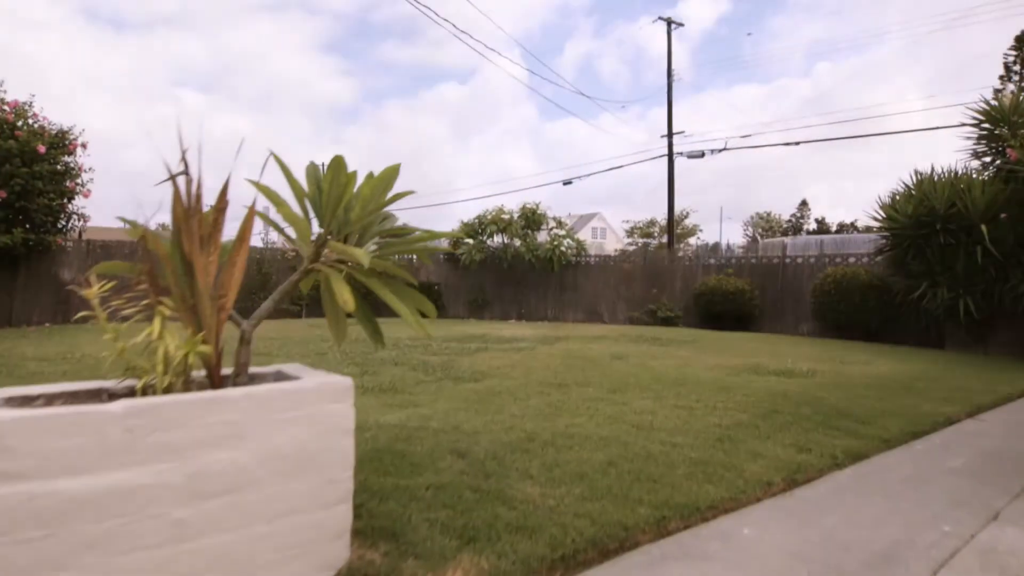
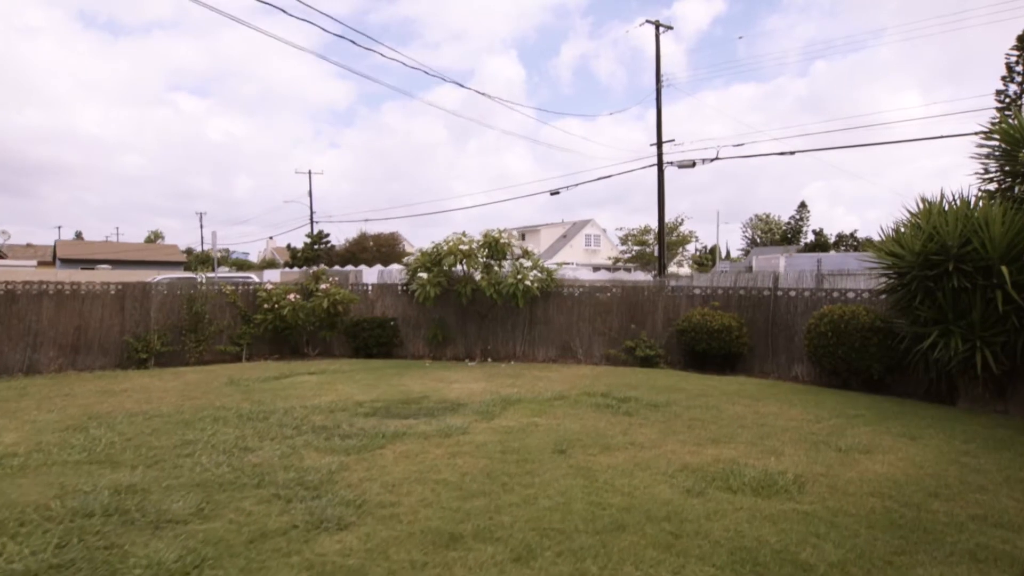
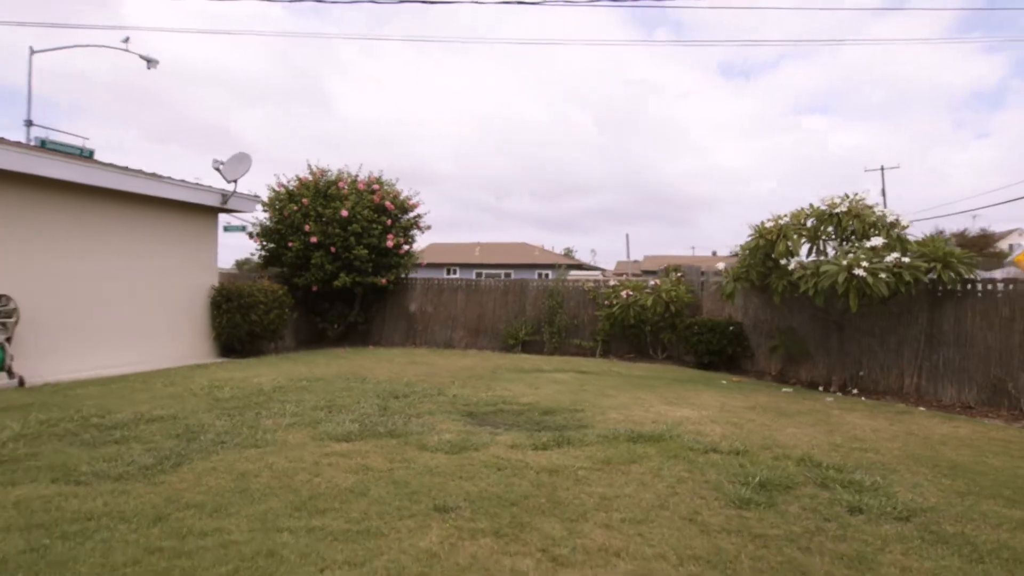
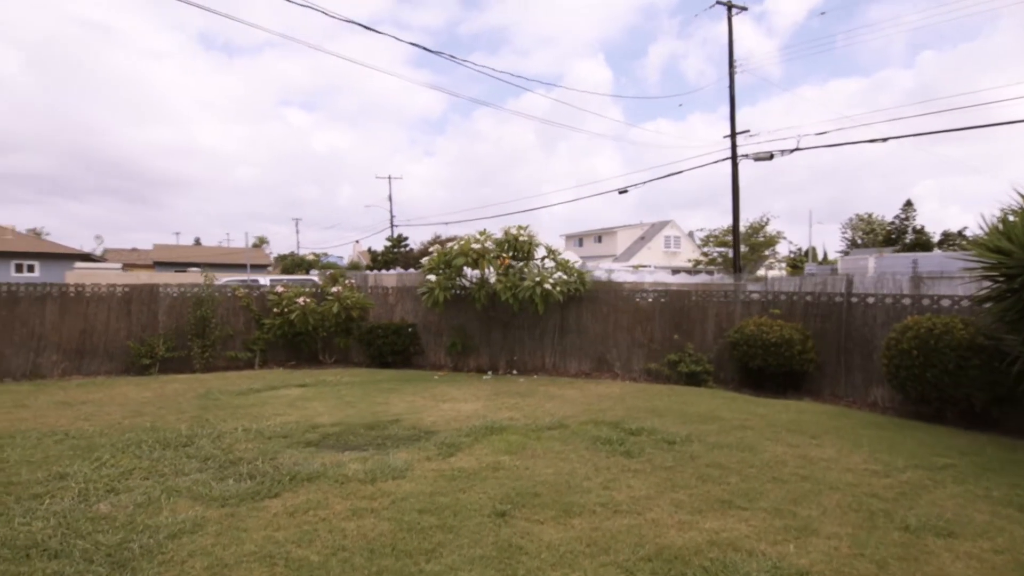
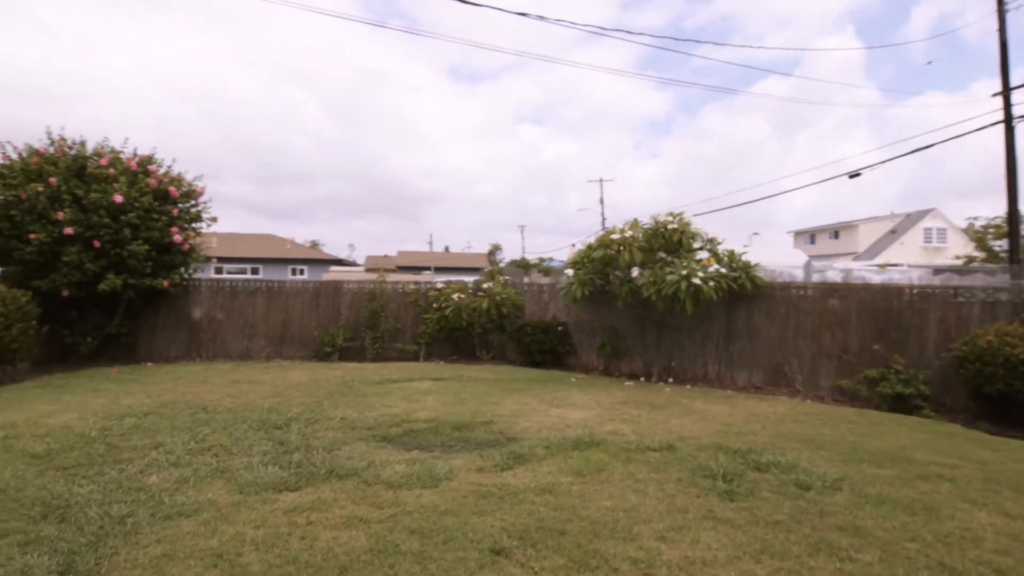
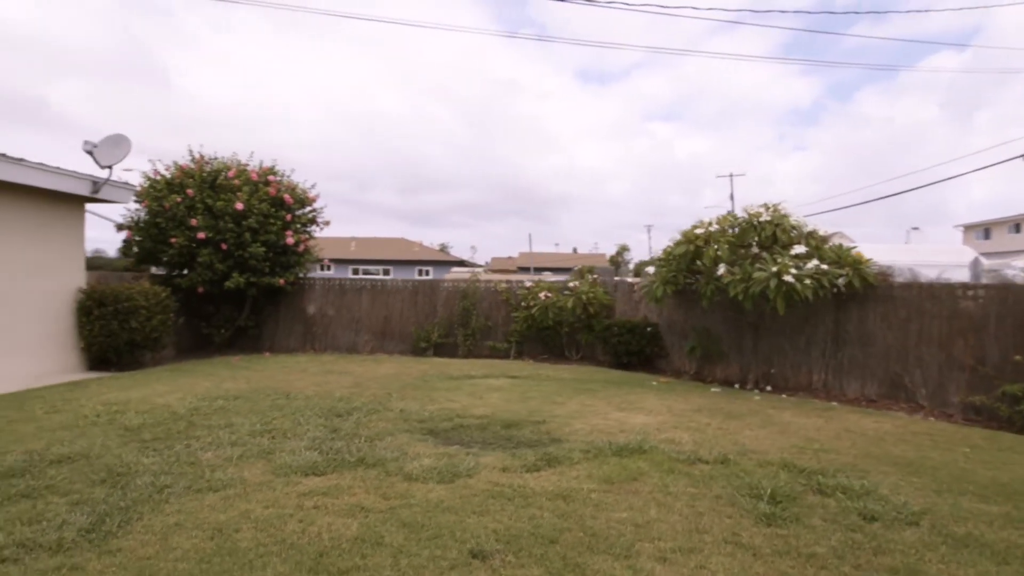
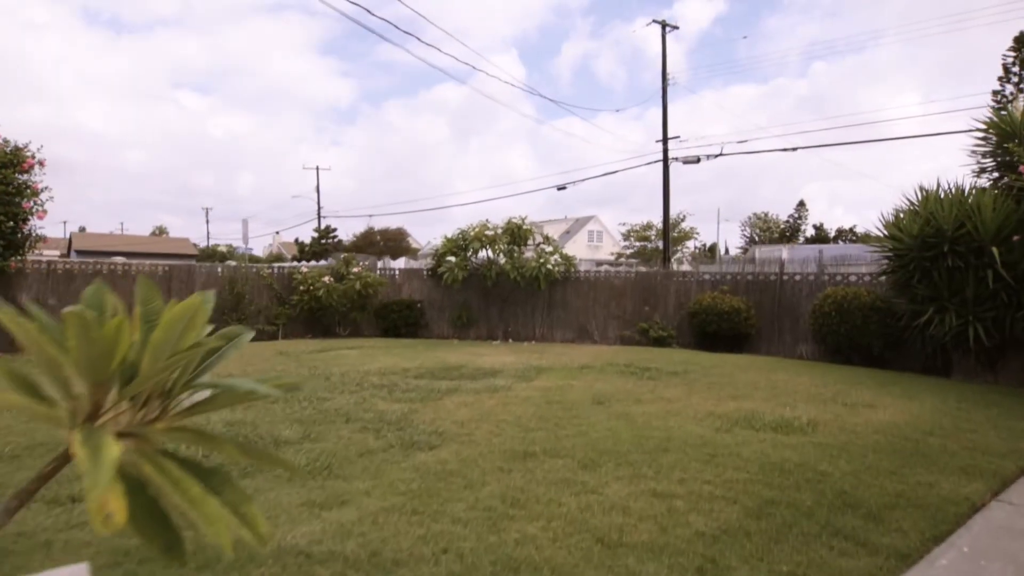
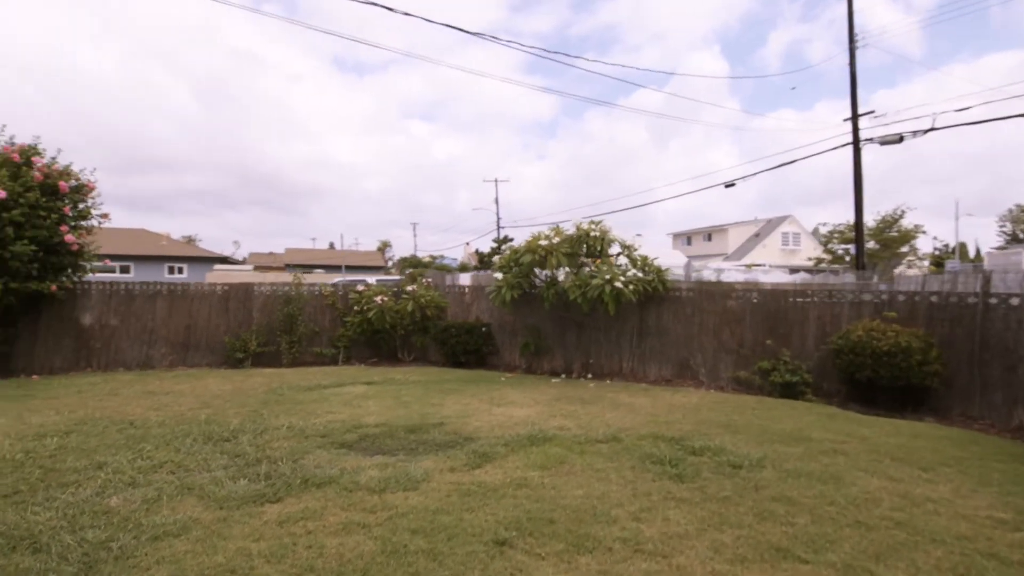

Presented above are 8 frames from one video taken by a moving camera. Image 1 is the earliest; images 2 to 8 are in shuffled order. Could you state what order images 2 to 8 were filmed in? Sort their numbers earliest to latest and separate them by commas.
7, 2, 4, 8, 5, 6, 3
